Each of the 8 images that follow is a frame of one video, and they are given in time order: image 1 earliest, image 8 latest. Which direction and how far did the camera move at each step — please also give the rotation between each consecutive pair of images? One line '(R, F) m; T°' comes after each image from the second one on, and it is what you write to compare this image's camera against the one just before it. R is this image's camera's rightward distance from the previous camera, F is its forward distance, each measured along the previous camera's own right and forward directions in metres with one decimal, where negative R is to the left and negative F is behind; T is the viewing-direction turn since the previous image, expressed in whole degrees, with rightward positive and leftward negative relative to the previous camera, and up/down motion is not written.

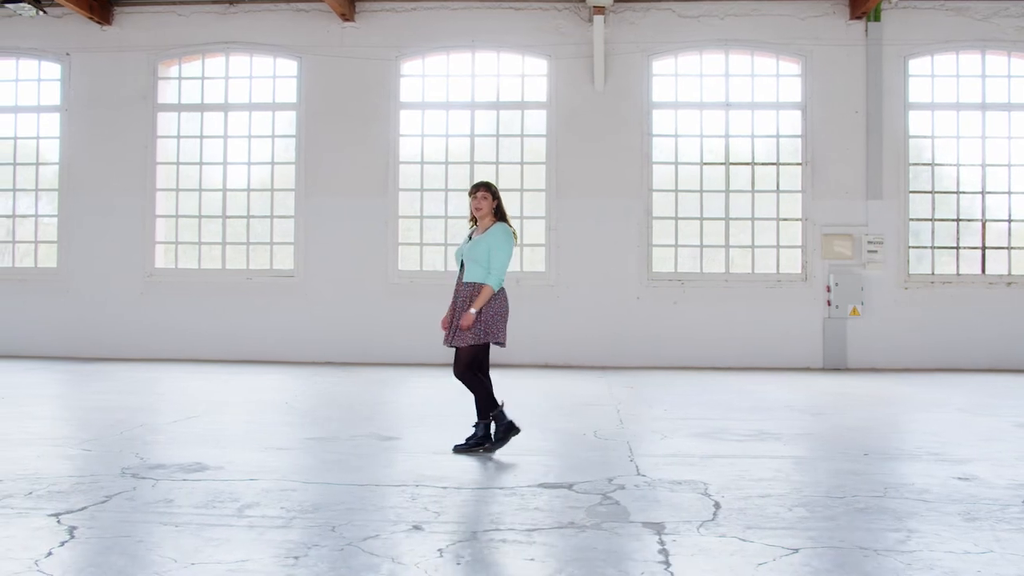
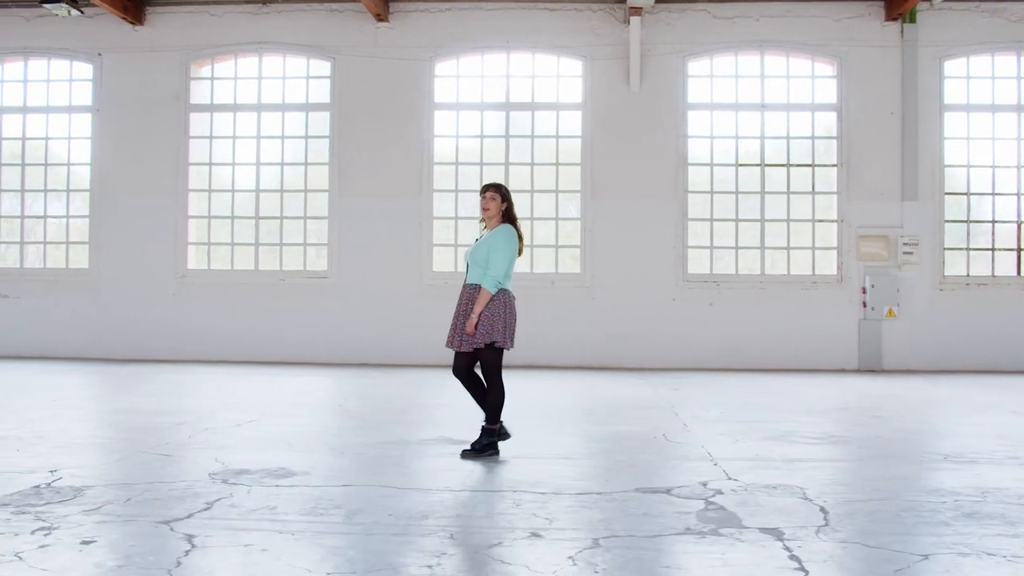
(-0.4, 0.0) m; +1°
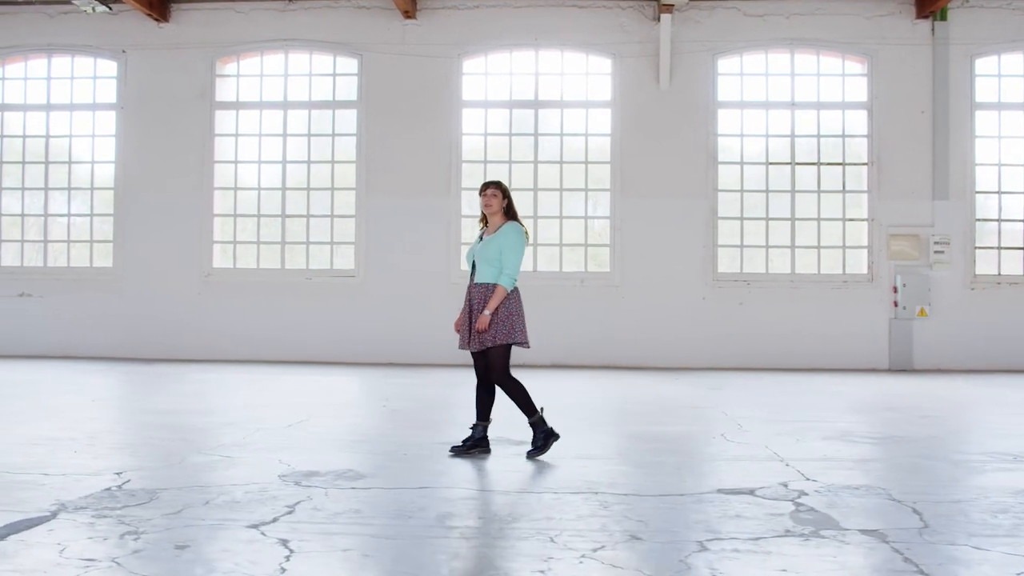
(-0.4, +0.1) m; +1°
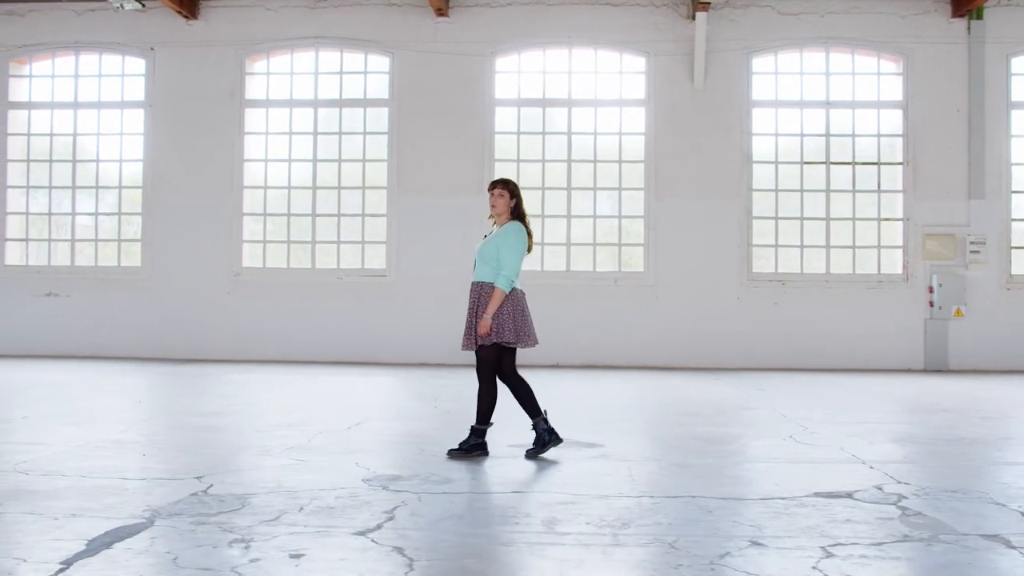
(-0.4, +0.1) m; +1°
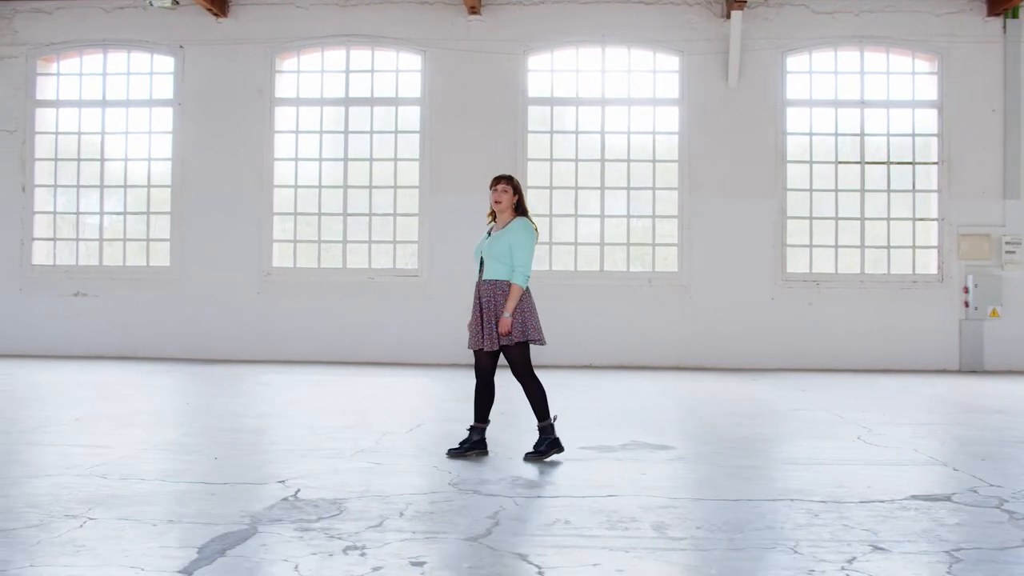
(-0.4, +0.1) m; +1°
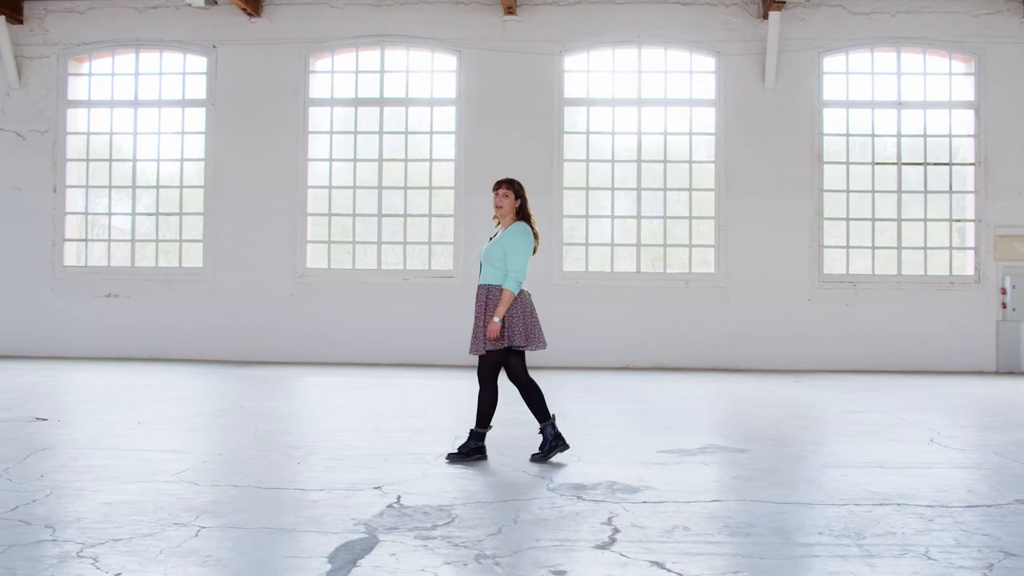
(-0.5, 0.0) m; +1°
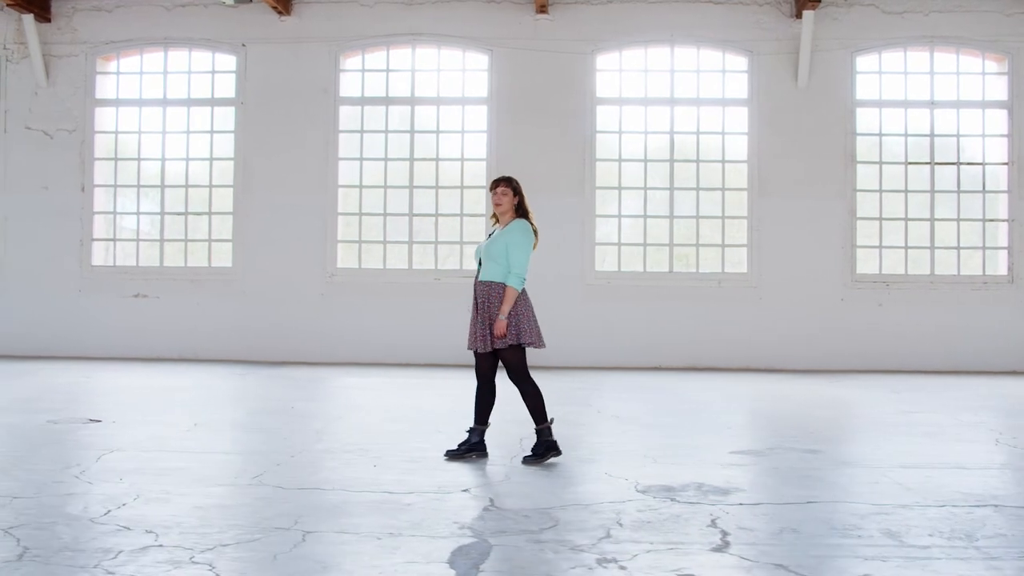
(-0.4, 0.0) m; +1°
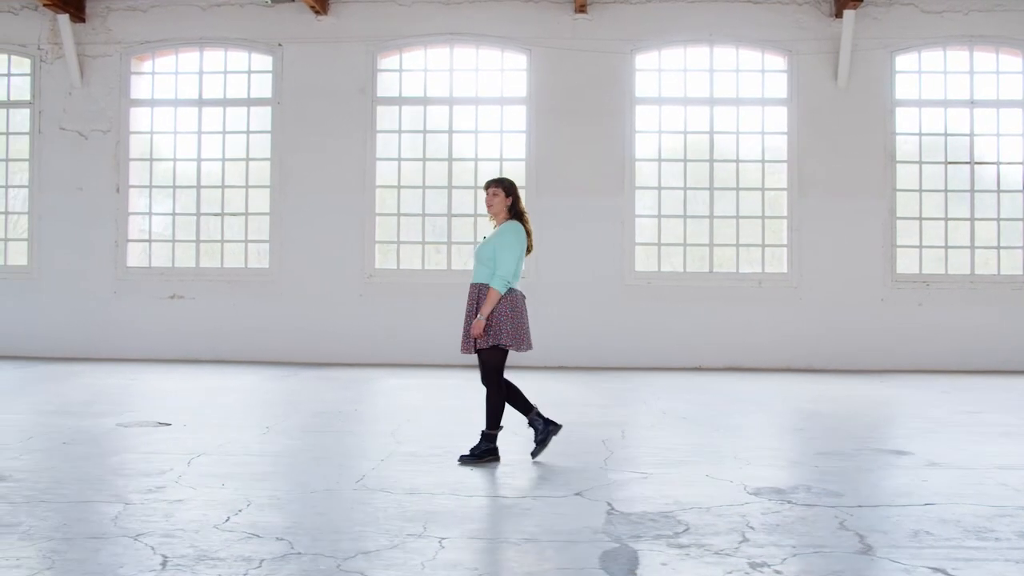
(-0.5, 0.0) m; +1°
